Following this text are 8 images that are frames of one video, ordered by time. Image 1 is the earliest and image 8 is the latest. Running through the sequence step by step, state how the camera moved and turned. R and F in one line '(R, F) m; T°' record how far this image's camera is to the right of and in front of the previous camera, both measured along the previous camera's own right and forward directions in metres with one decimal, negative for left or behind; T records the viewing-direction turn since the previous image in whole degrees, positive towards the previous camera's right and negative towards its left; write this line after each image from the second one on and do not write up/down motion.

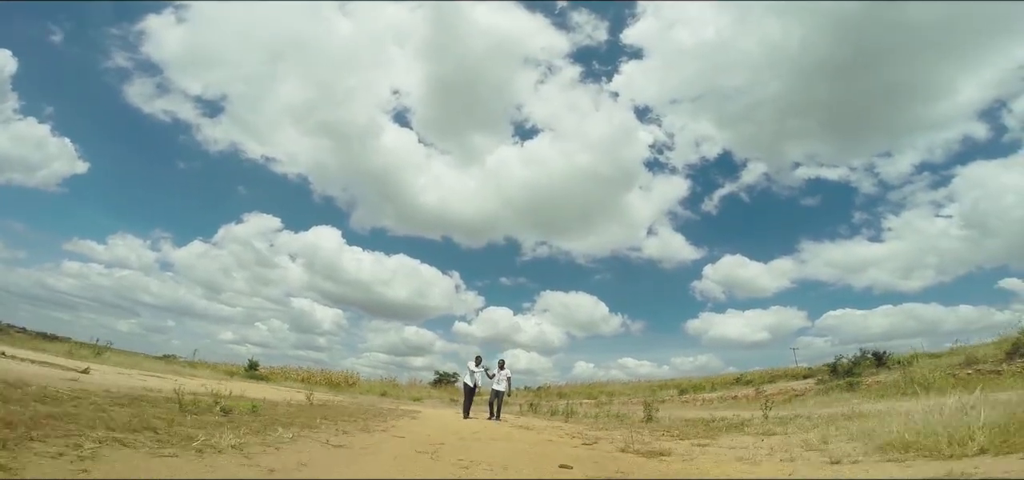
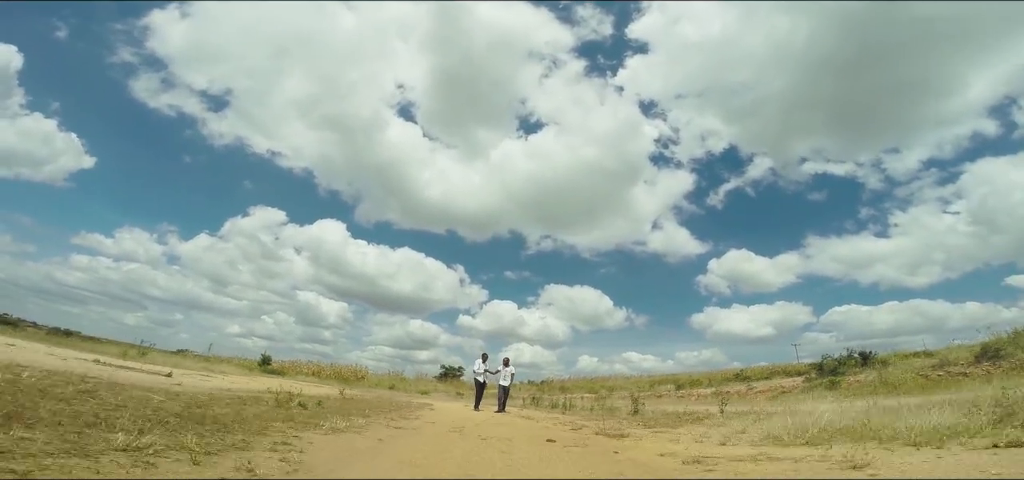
(-3.1, -1.6) m; 0°
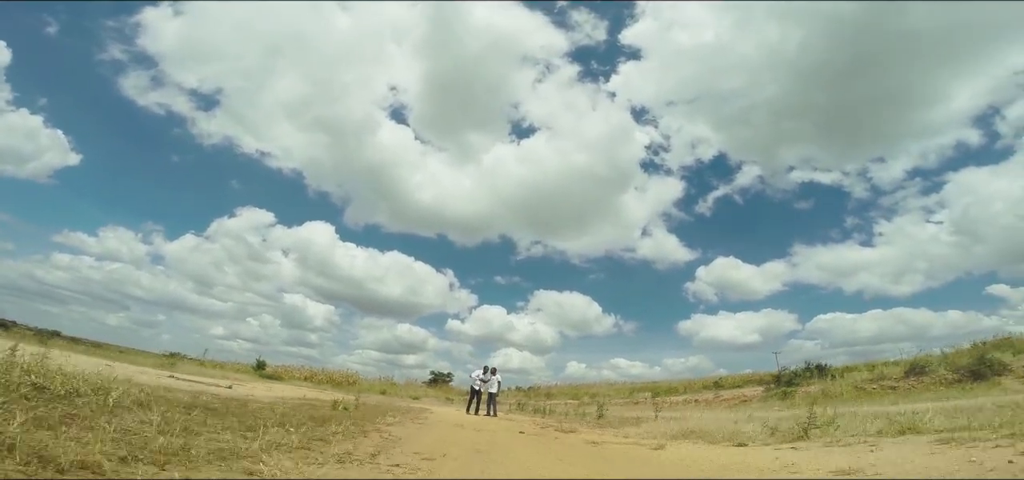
(+0.1, -1.2) m; +1°
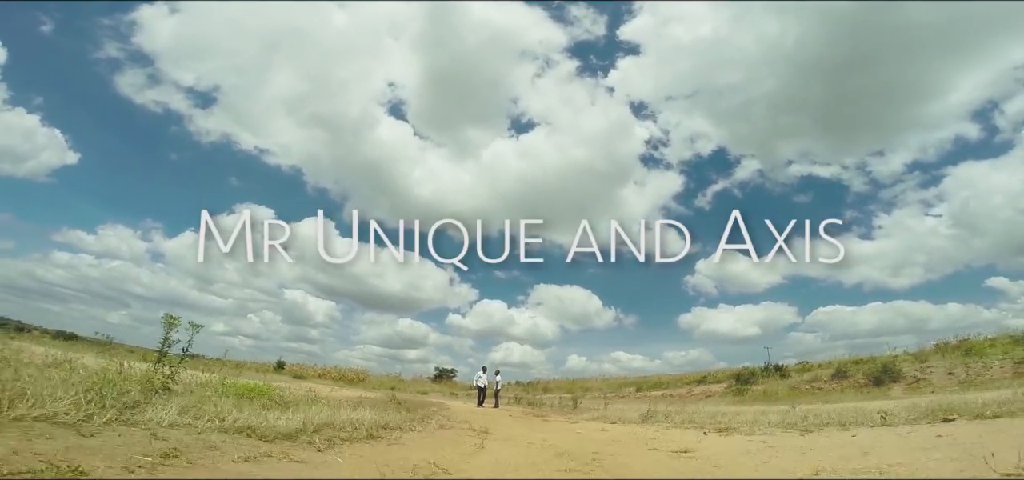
(+0.1, -3.7) m; 0°
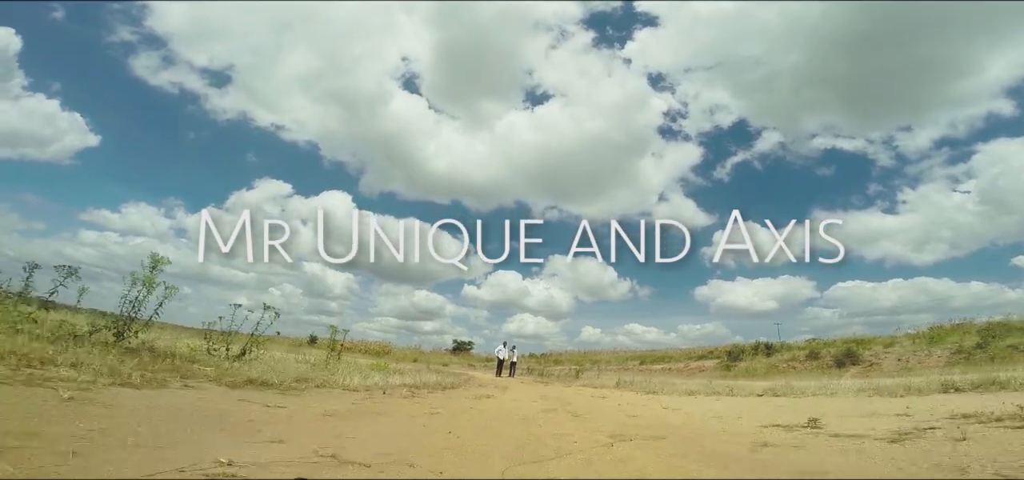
(+0.1, -2.9) m; -2°
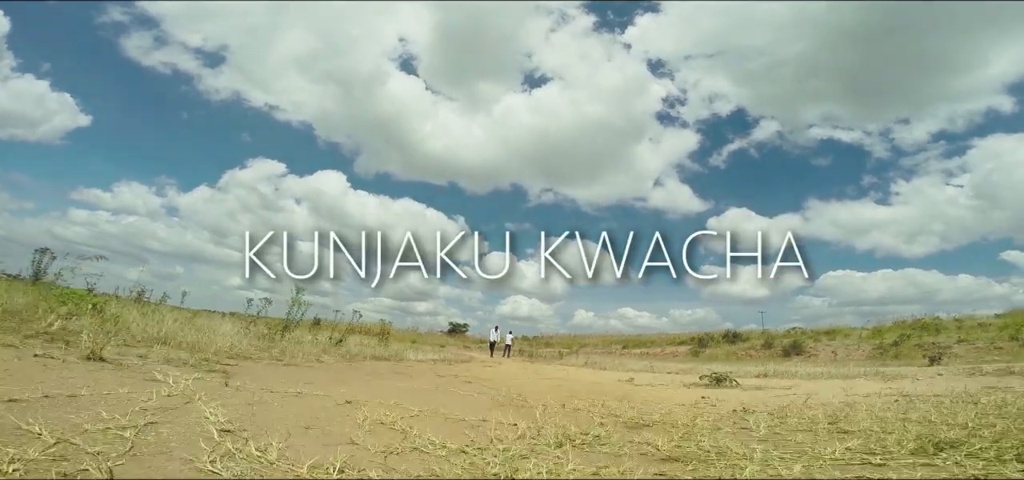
(0.0, -3.0) m; +1°
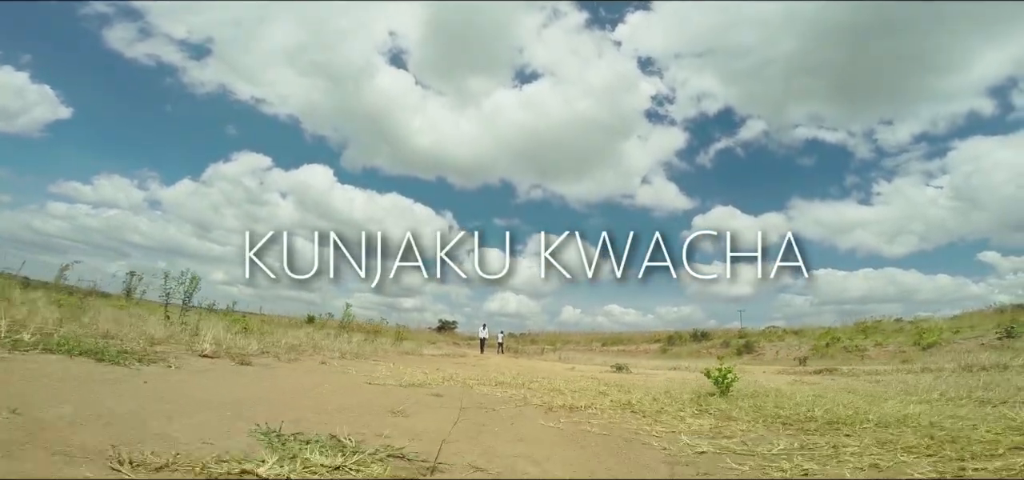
(0.0, -2.8) m; +1°
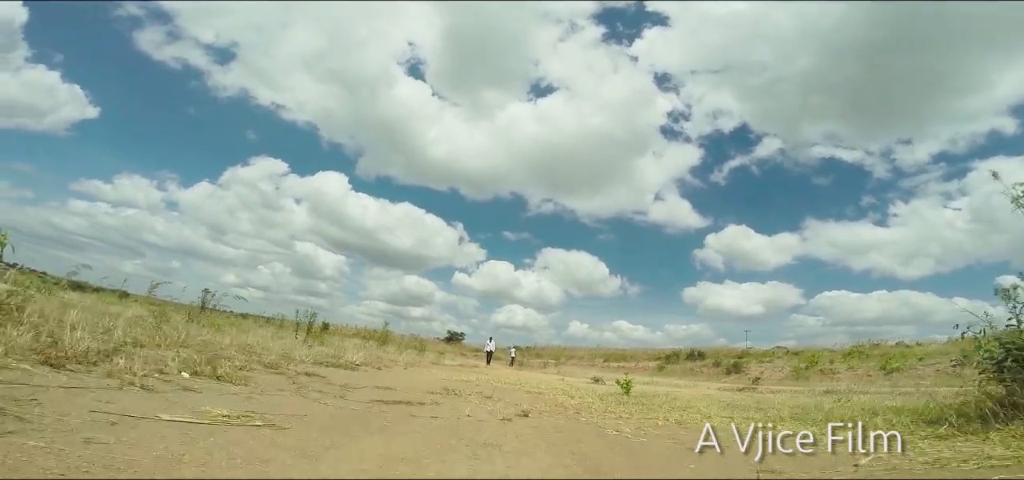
(+0.1, -2.3) m; -1°
